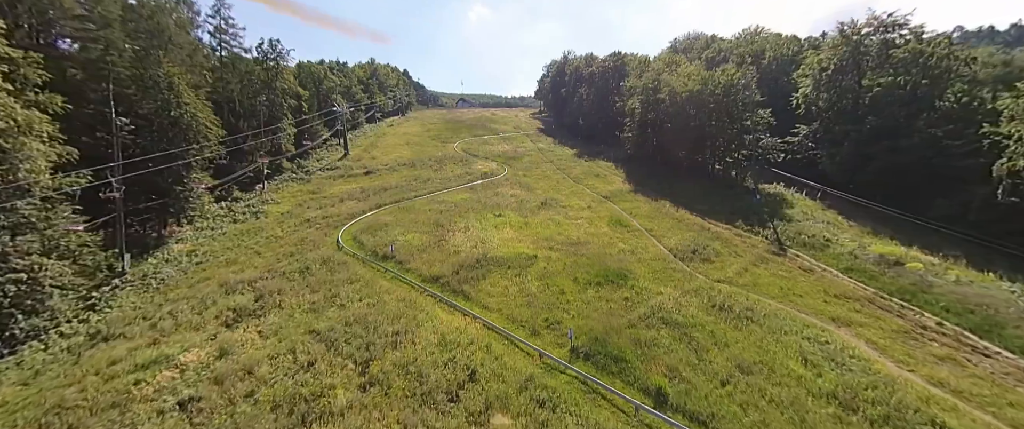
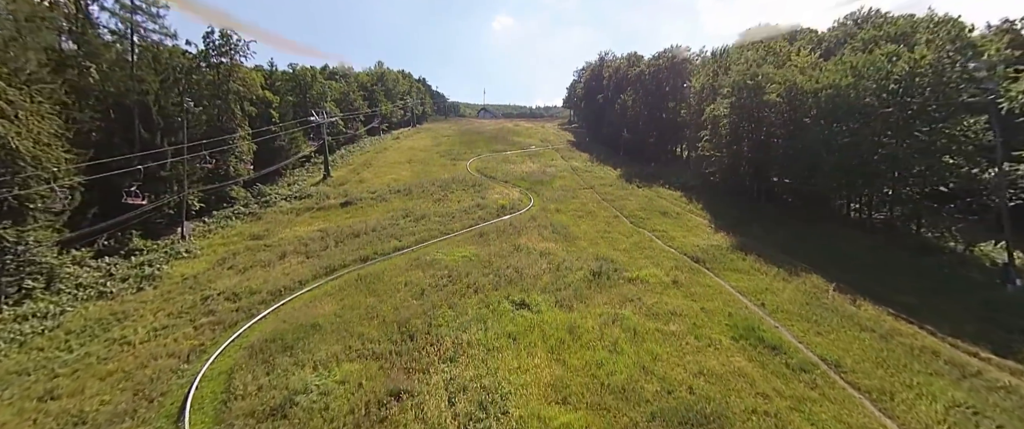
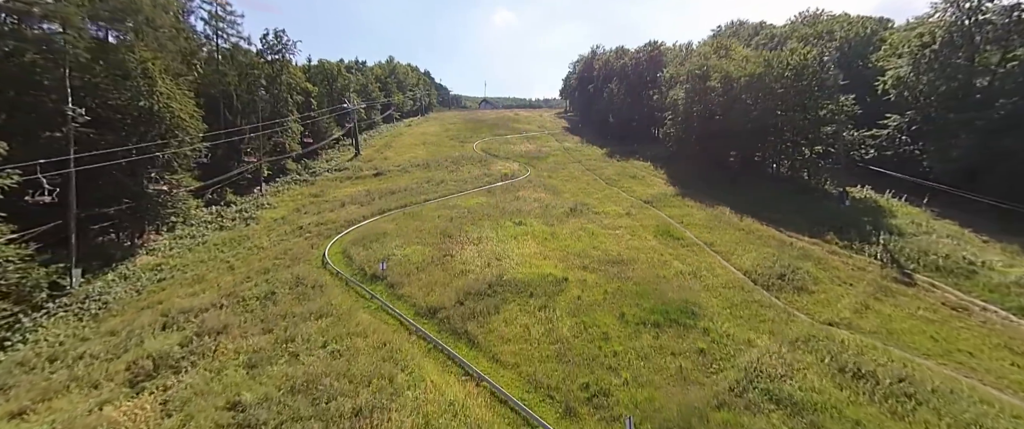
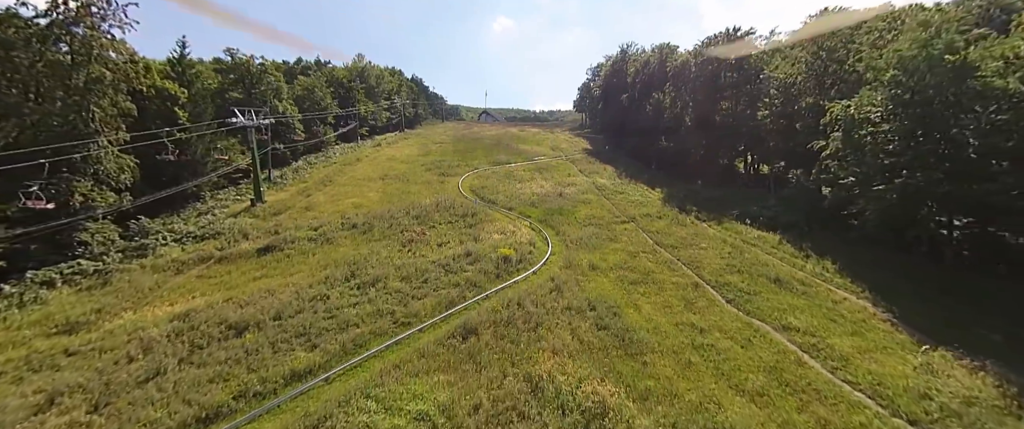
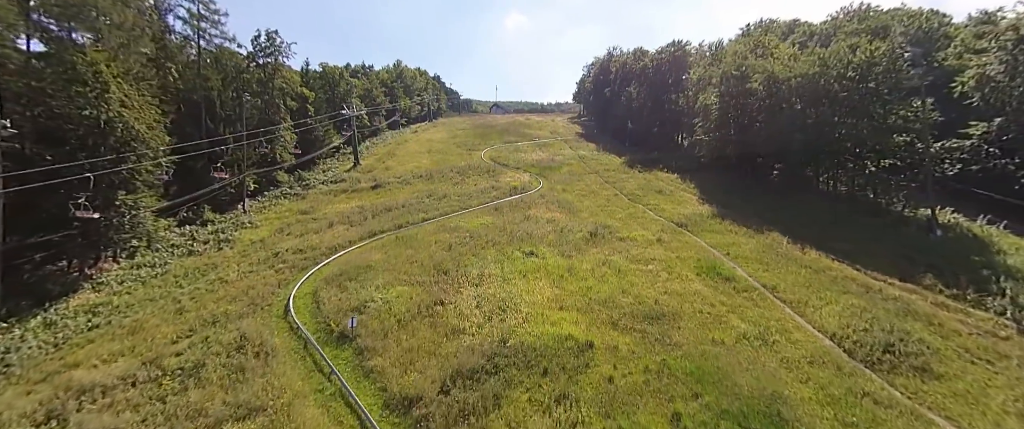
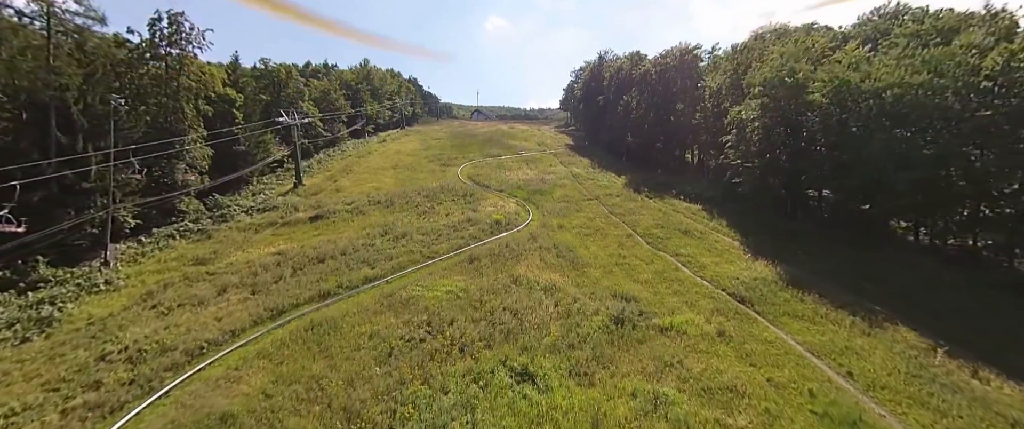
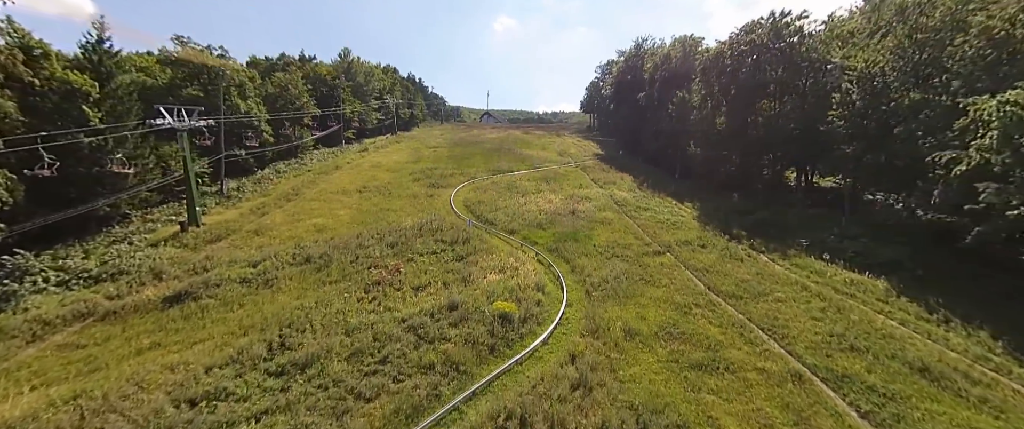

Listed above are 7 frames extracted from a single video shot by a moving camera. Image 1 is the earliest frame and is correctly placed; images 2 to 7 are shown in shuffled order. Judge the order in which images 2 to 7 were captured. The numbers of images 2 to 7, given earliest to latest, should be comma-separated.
3, 5, 2, 6, 4, 7
